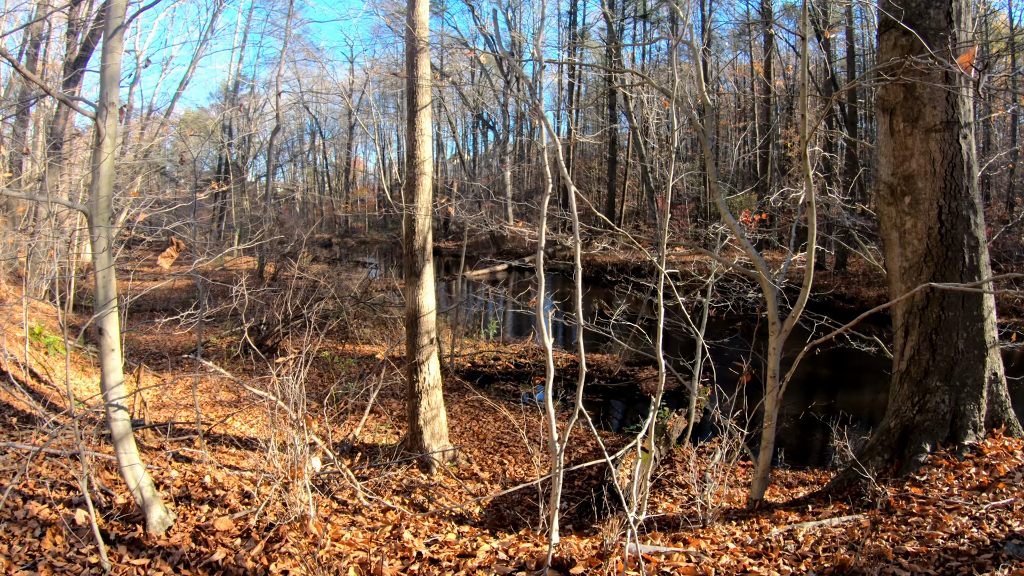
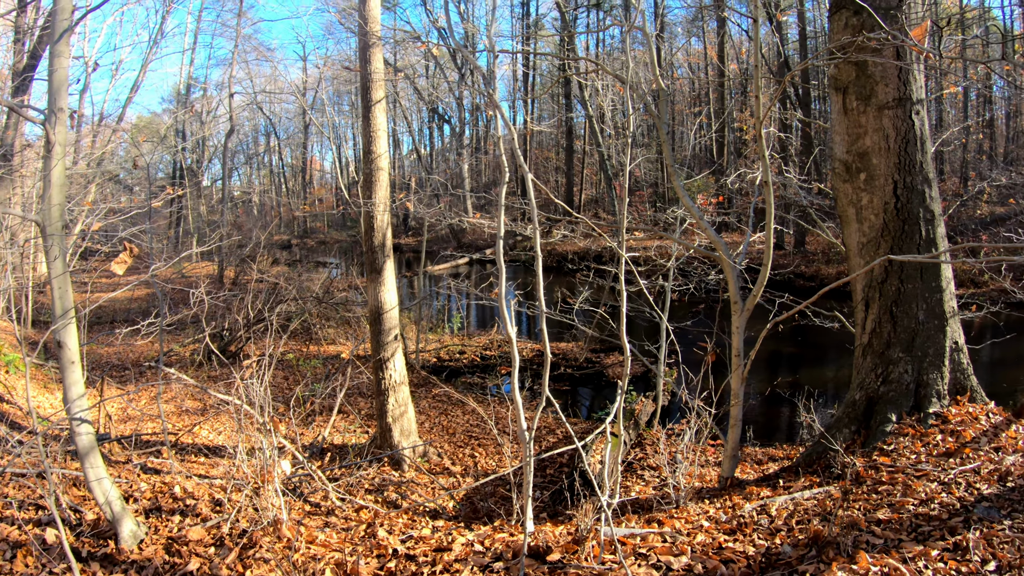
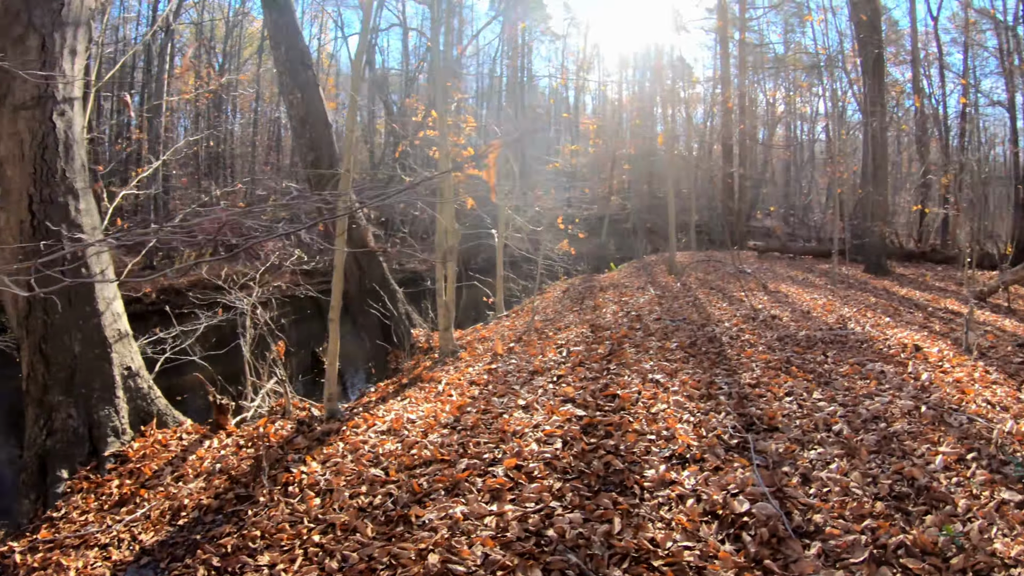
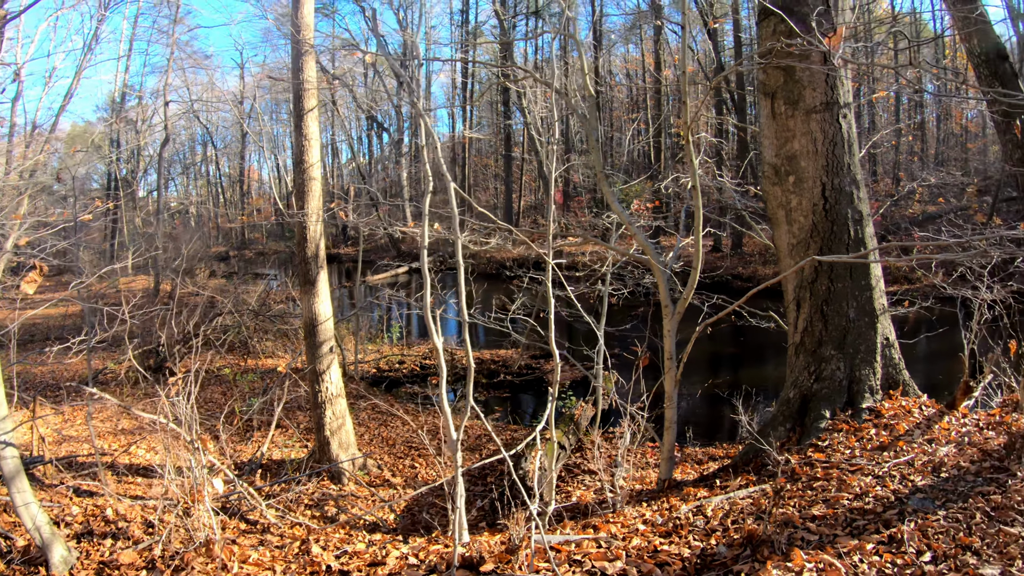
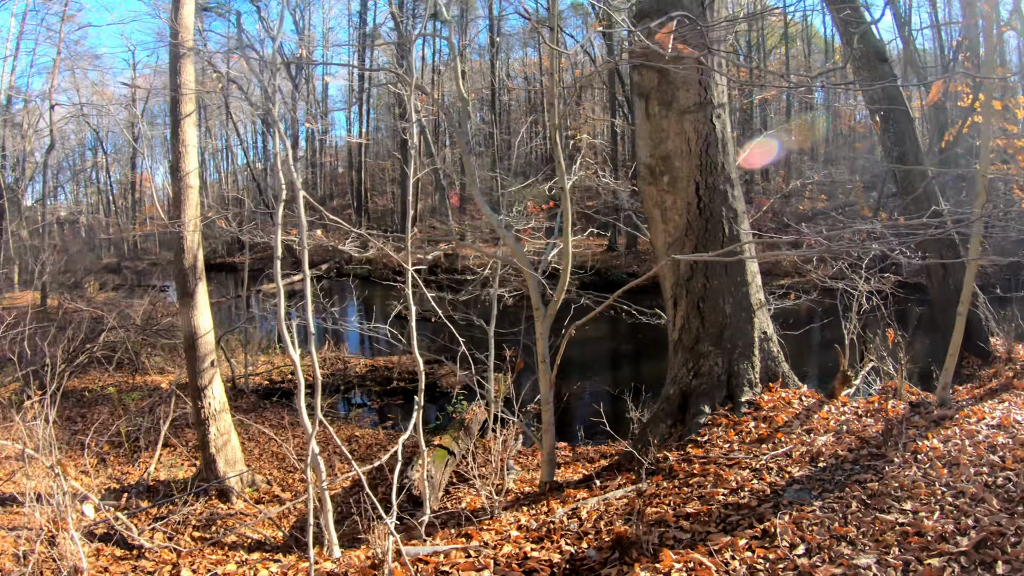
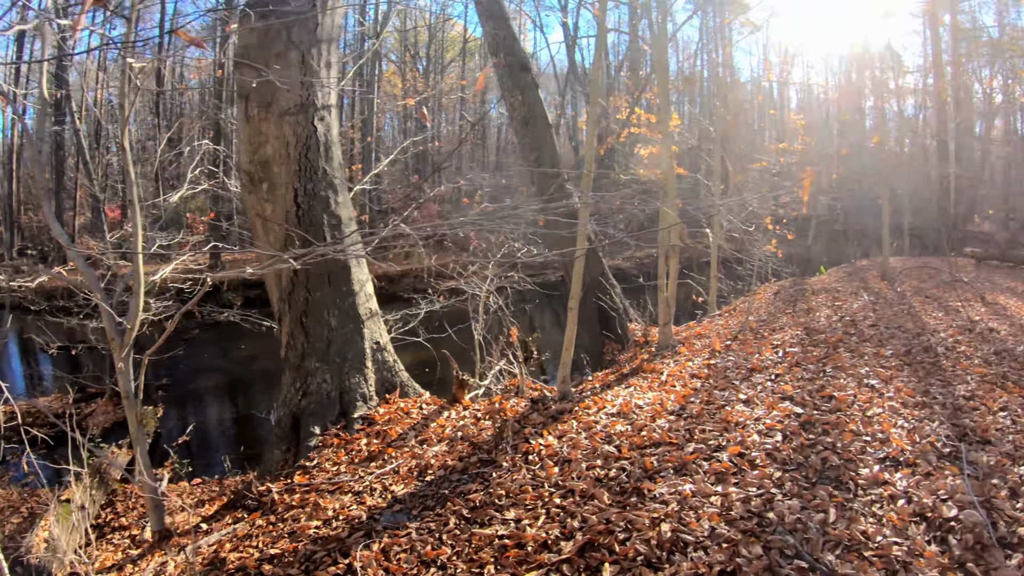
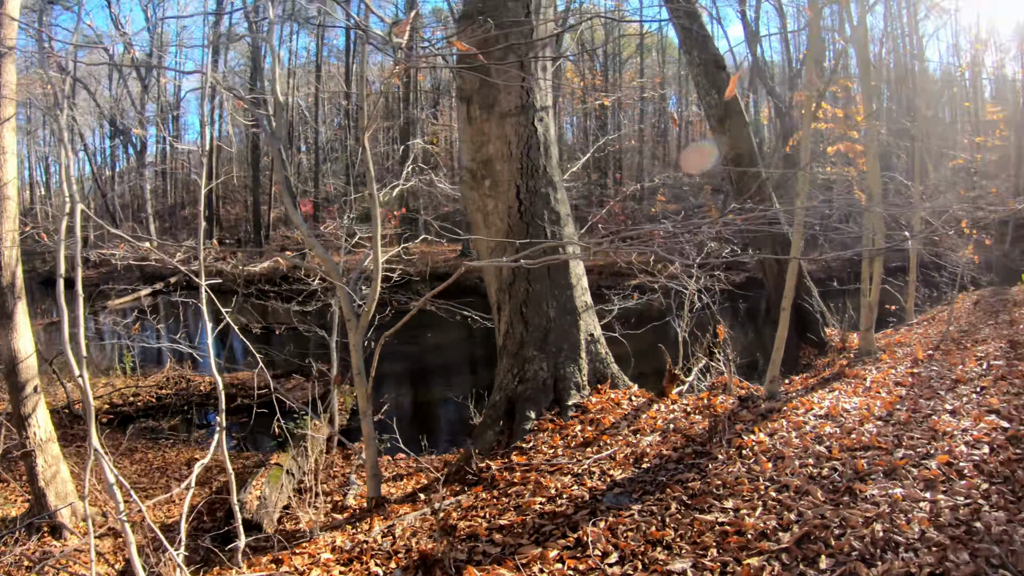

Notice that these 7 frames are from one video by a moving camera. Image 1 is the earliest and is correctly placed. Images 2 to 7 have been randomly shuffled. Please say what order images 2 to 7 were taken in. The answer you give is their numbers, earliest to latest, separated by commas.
2, 4, 5, 7, 6, 3
